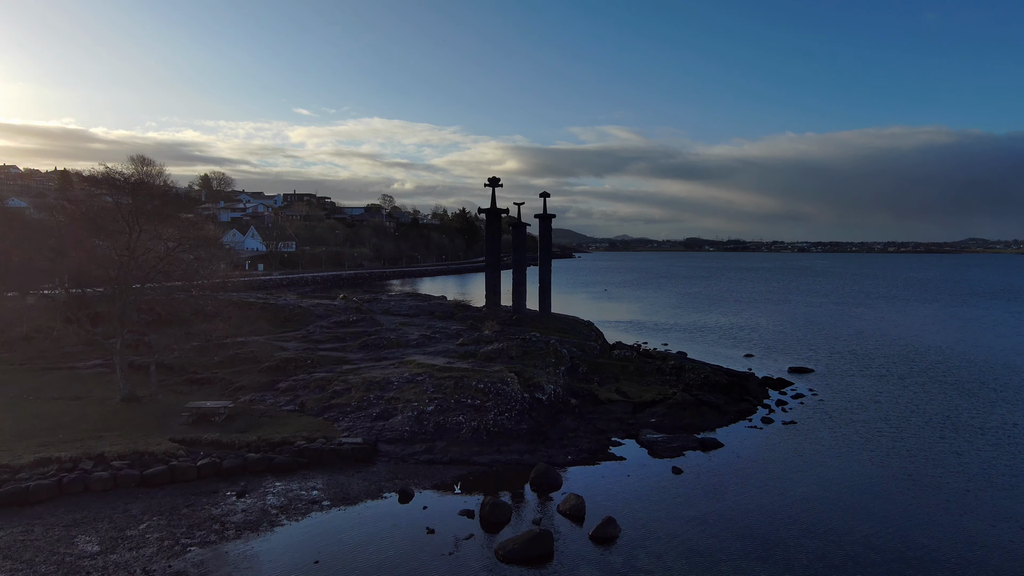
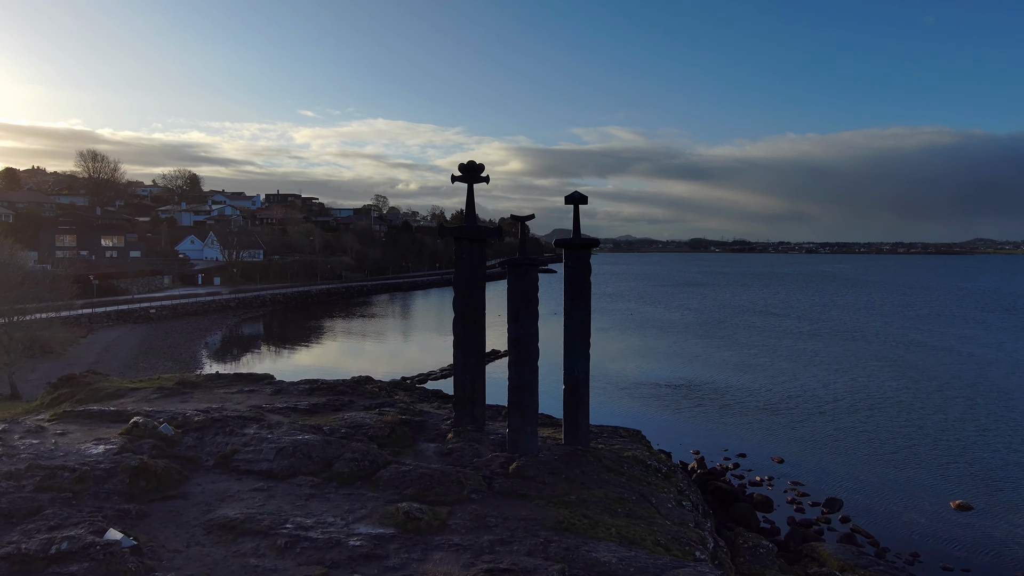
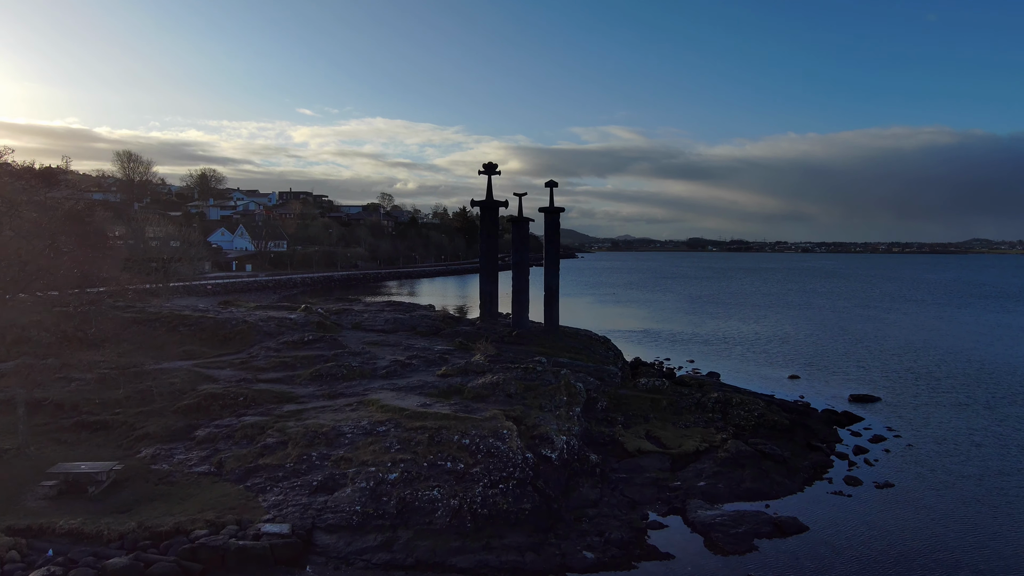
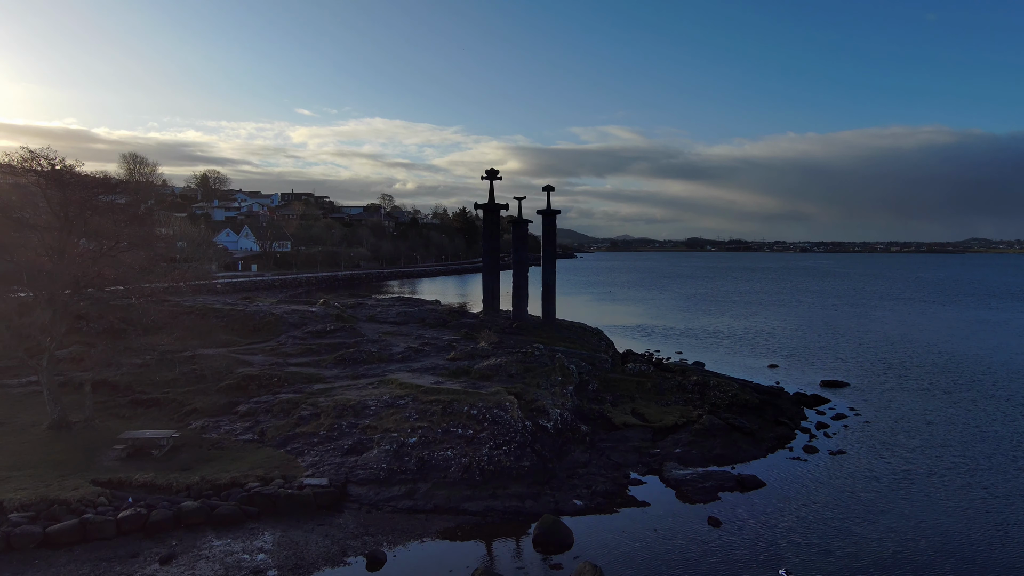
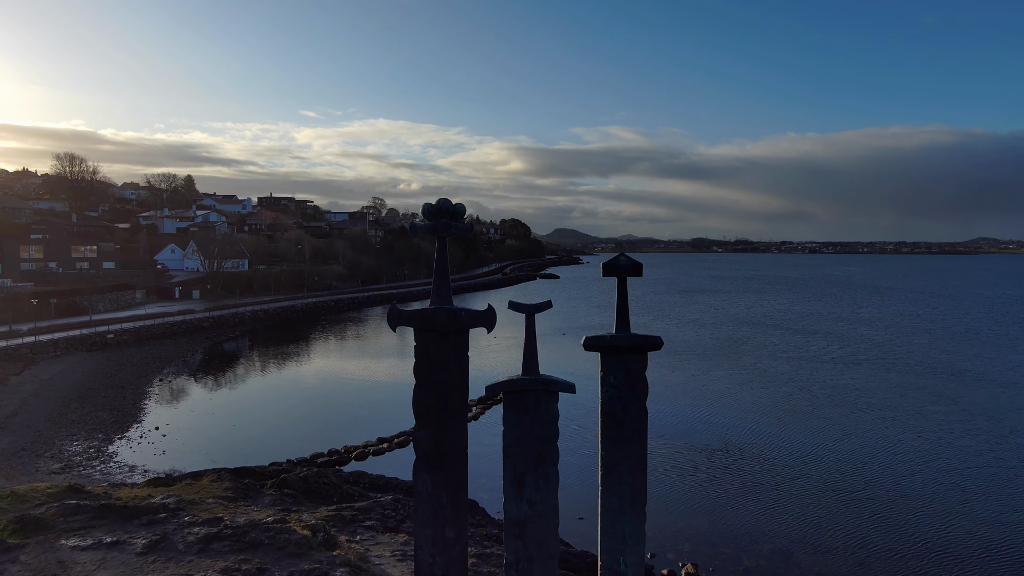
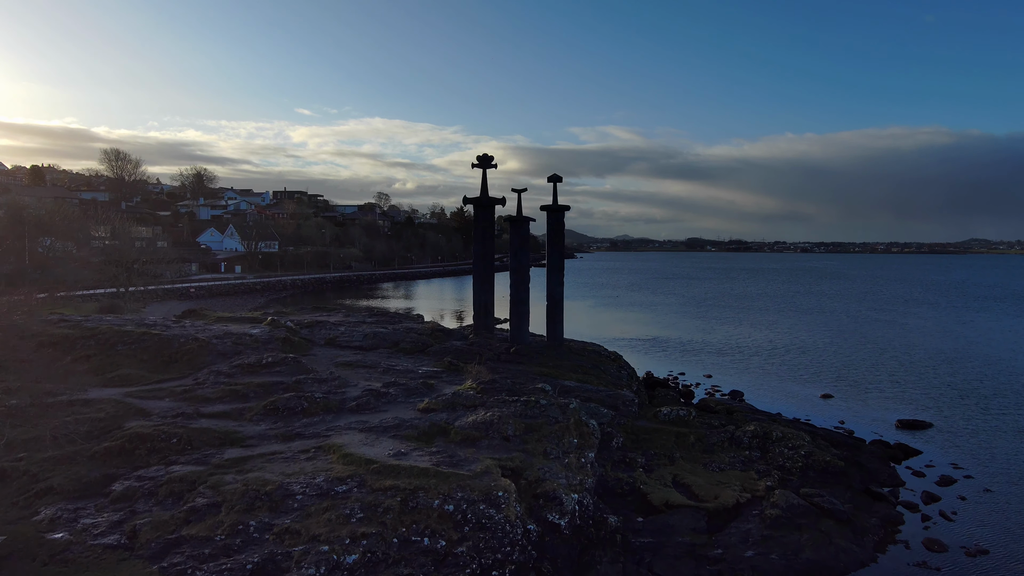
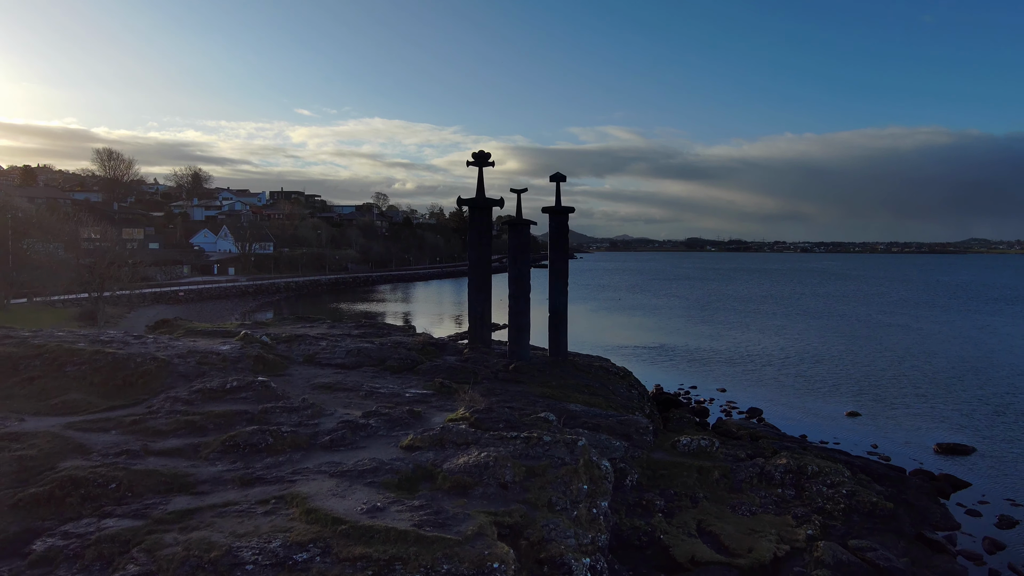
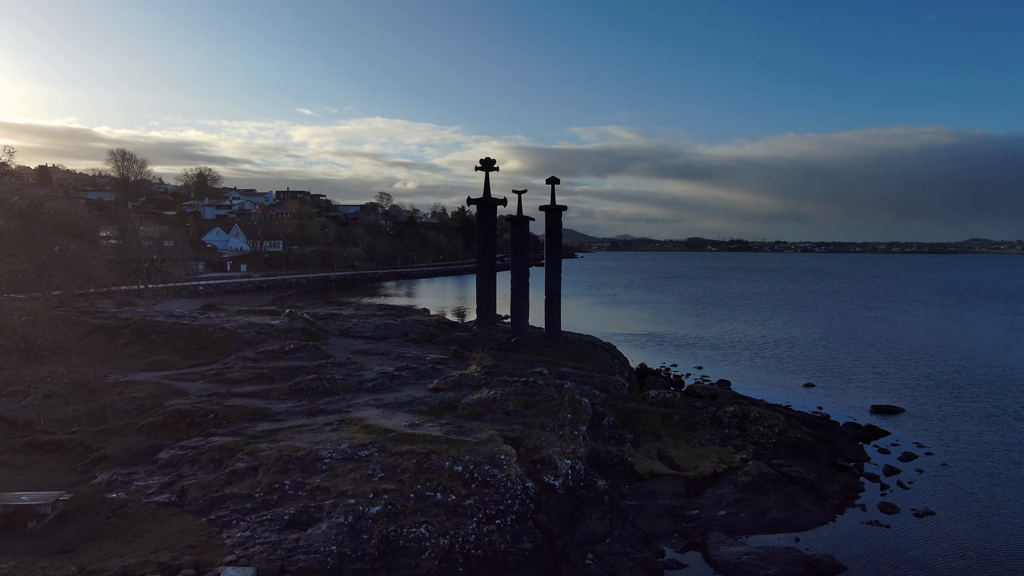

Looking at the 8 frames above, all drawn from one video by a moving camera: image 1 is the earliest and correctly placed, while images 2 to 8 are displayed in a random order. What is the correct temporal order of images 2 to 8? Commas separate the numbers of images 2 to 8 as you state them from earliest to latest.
4, 3, 8, 6, 7, 2, 5
